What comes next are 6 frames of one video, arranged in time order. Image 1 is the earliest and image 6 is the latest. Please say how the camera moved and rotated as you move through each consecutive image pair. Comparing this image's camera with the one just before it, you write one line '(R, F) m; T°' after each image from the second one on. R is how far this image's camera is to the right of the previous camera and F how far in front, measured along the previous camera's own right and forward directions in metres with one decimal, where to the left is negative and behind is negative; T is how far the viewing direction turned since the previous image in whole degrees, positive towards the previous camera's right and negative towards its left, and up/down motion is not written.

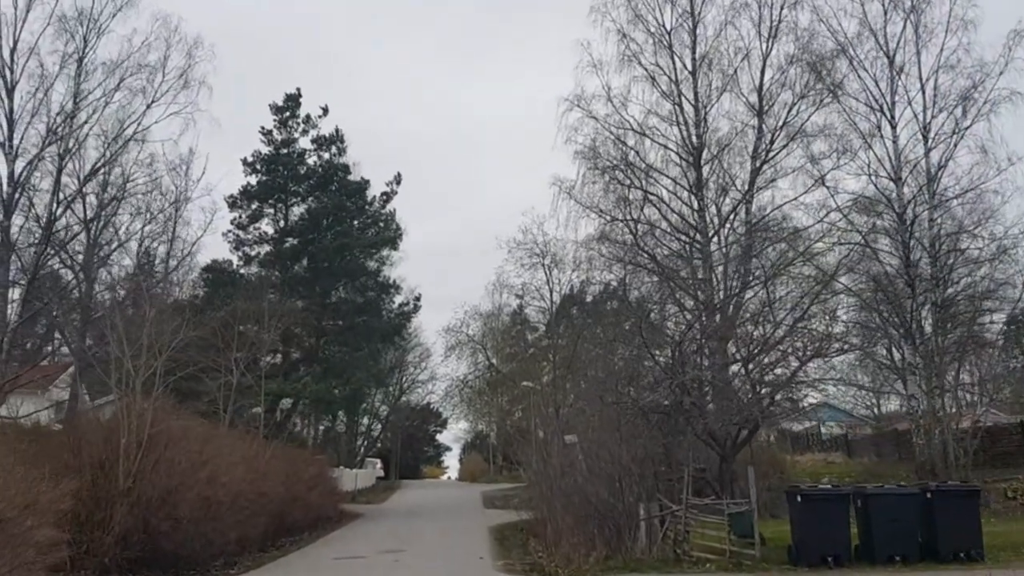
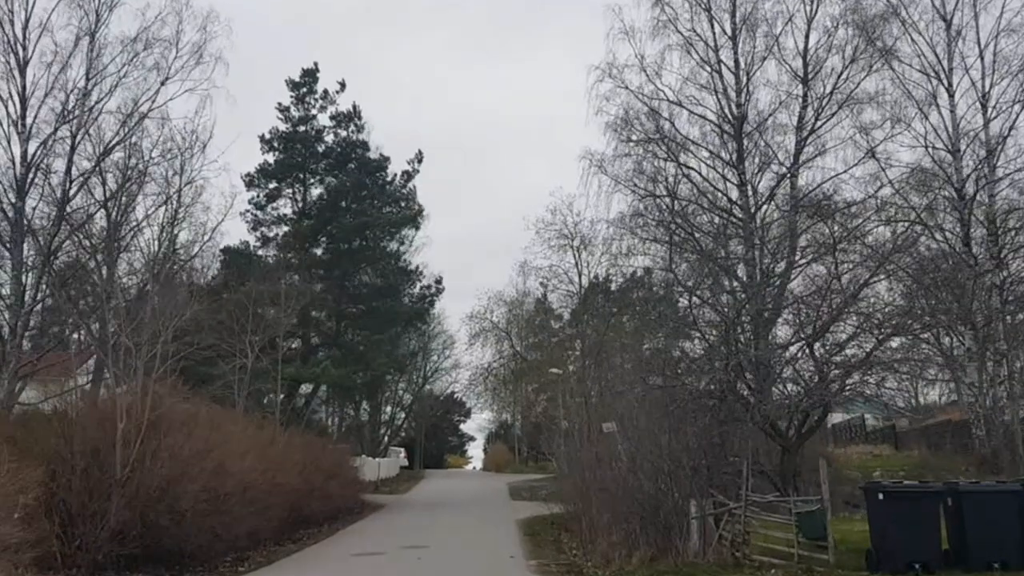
(-0.1, +1.5) m; -1°
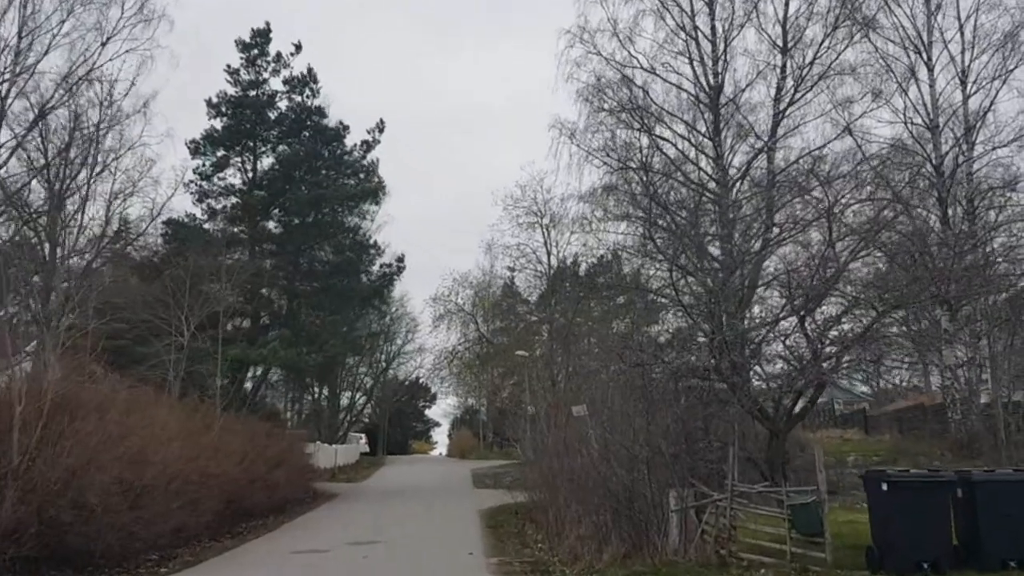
(+0.1, +1.3) m; +2°
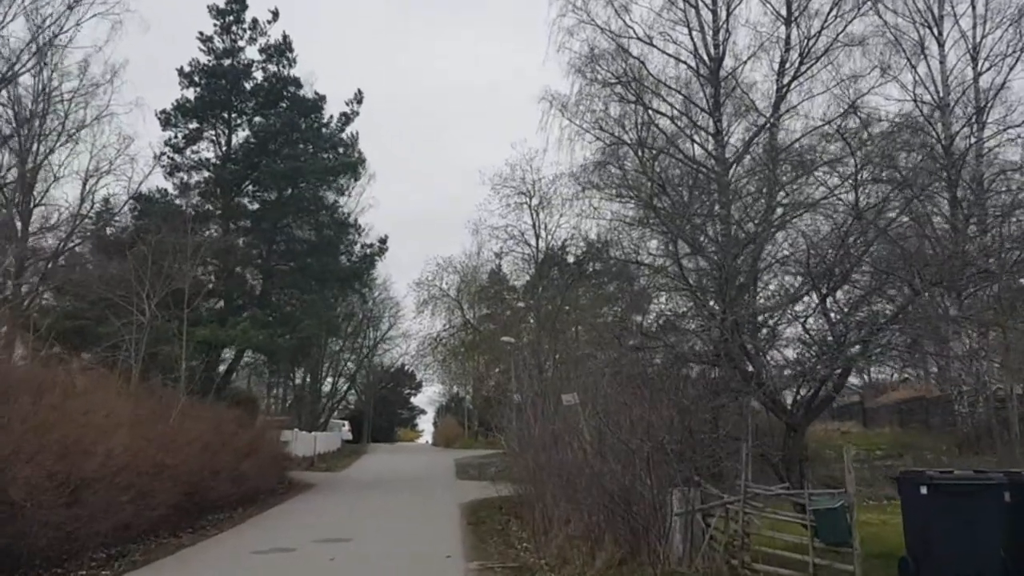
(0.0, +1.3) m; +1°
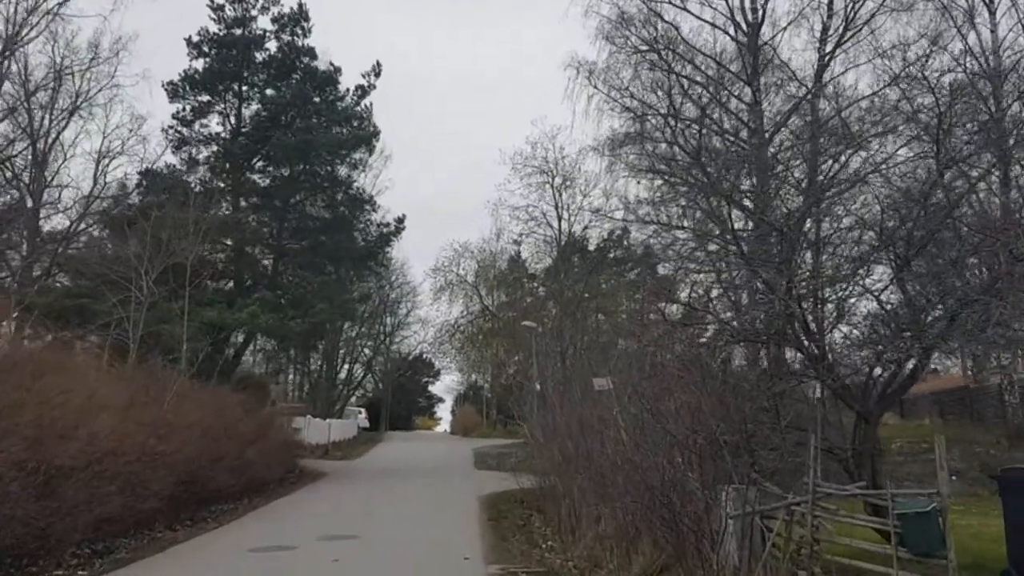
(-0.1, +1.2) m; -1°
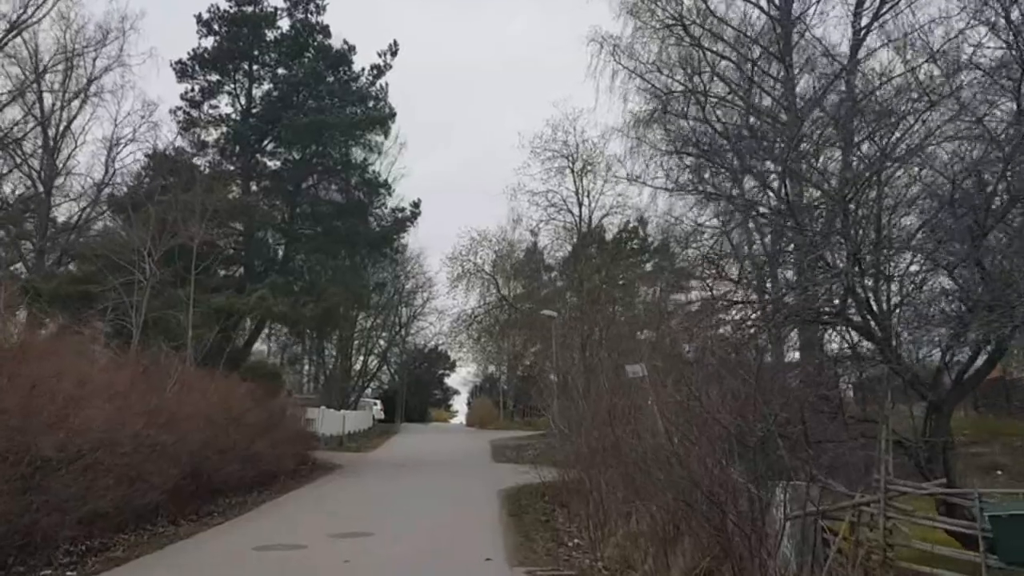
(-0.1, +0.9) m; -1°
